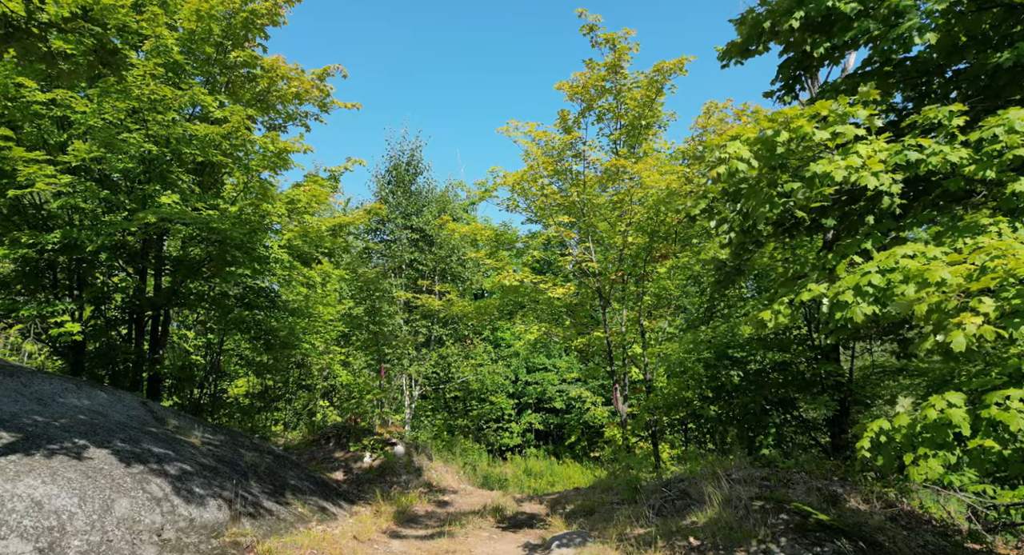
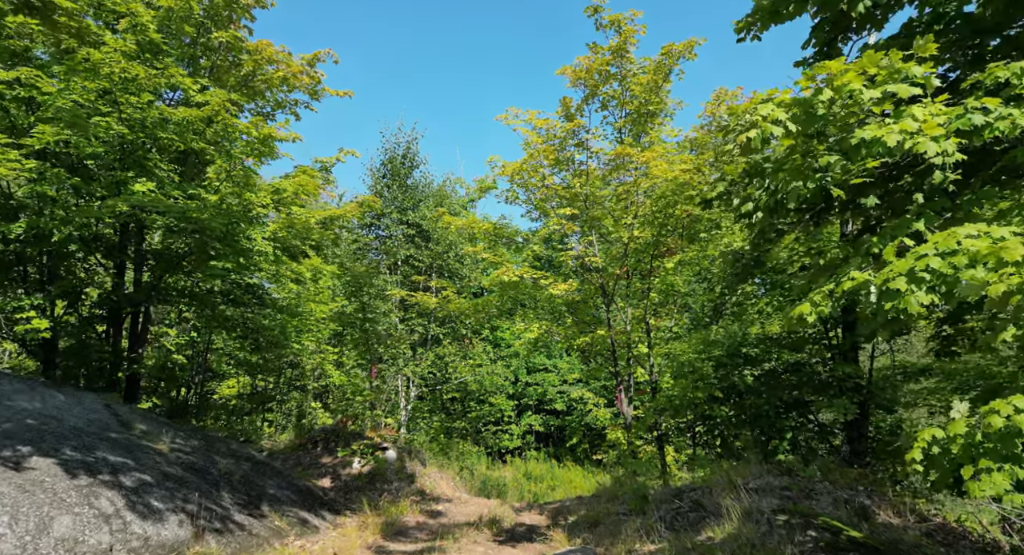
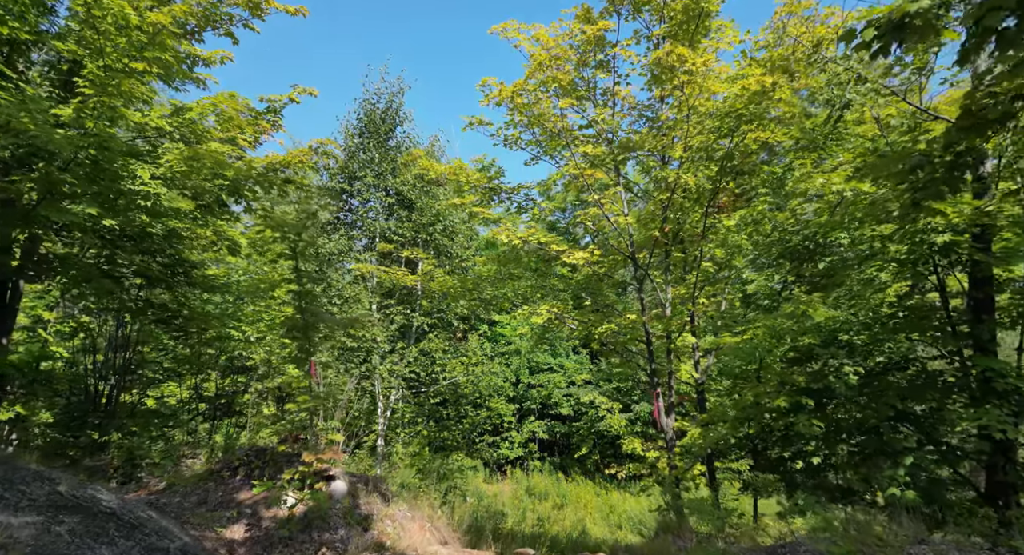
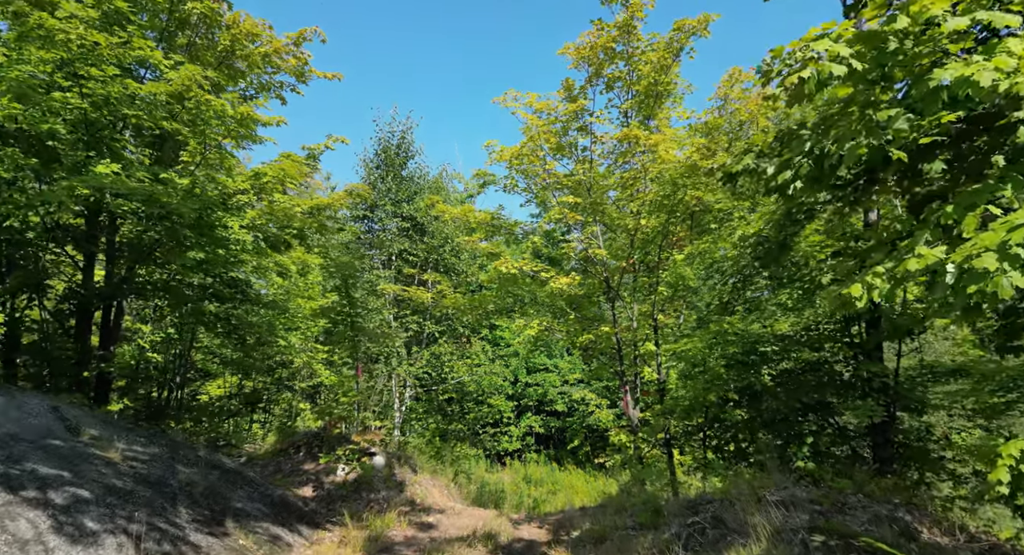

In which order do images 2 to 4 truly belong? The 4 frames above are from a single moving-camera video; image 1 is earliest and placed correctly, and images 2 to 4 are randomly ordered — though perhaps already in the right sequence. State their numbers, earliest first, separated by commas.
2, 4, 3
